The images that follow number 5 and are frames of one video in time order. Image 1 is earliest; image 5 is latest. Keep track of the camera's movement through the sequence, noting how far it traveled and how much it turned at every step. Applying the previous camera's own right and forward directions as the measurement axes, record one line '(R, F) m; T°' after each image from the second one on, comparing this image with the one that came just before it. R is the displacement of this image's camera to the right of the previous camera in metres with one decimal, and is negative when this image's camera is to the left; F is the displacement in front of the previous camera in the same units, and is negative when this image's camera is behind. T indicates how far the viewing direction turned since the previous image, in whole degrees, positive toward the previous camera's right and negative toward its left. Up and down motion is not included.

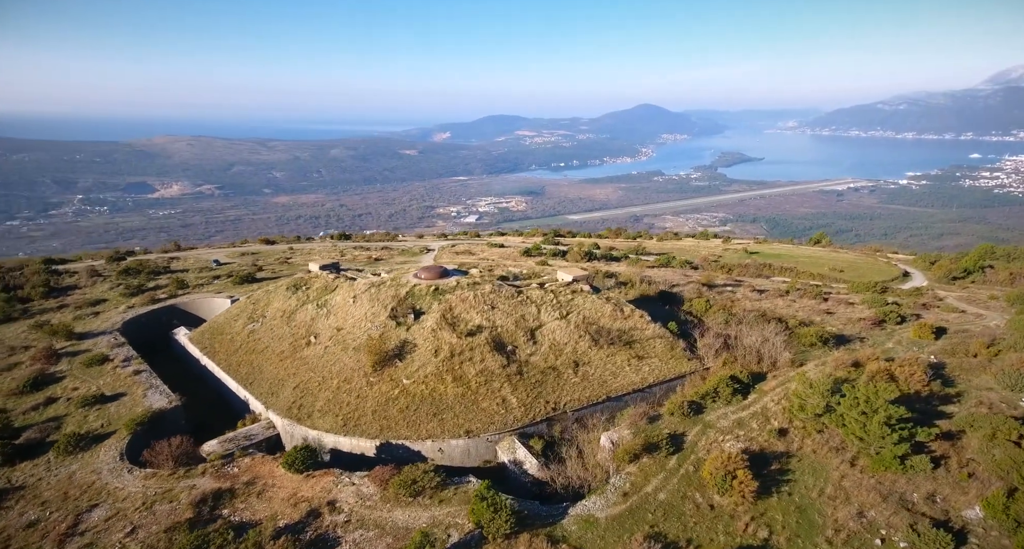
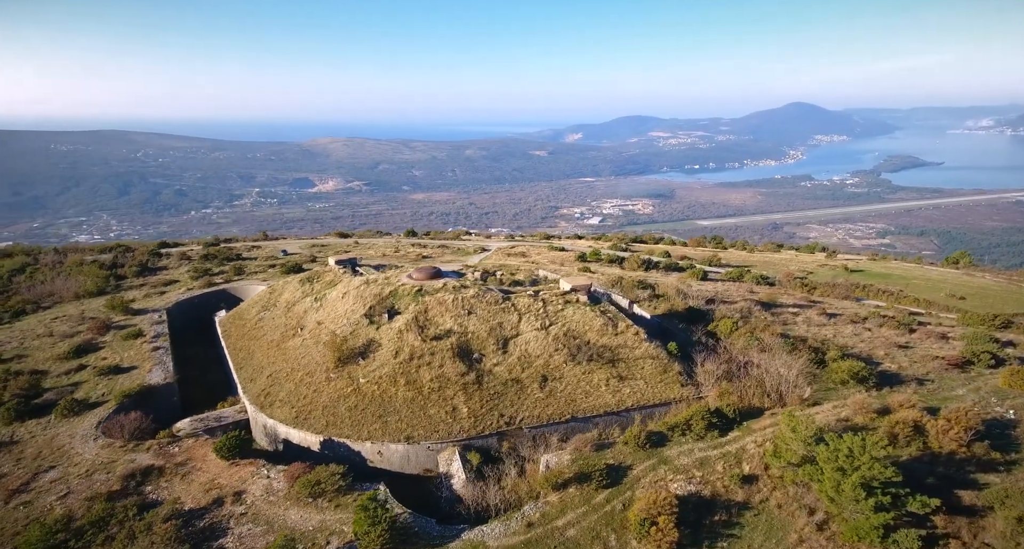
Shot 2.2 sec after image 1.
(+6.2, +1.6) m; -13°
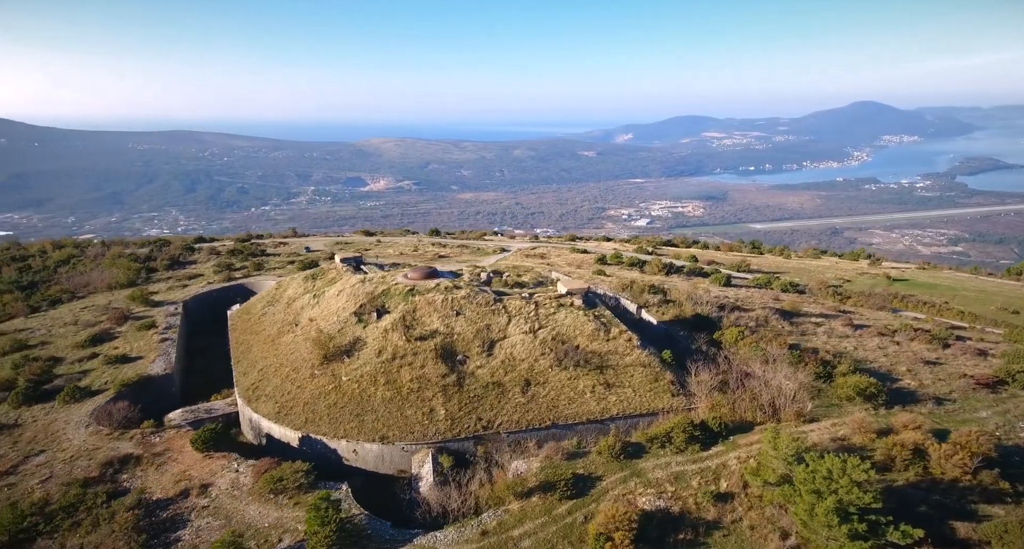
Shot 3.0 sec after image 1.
(+2.5, +0.5) m; -5°
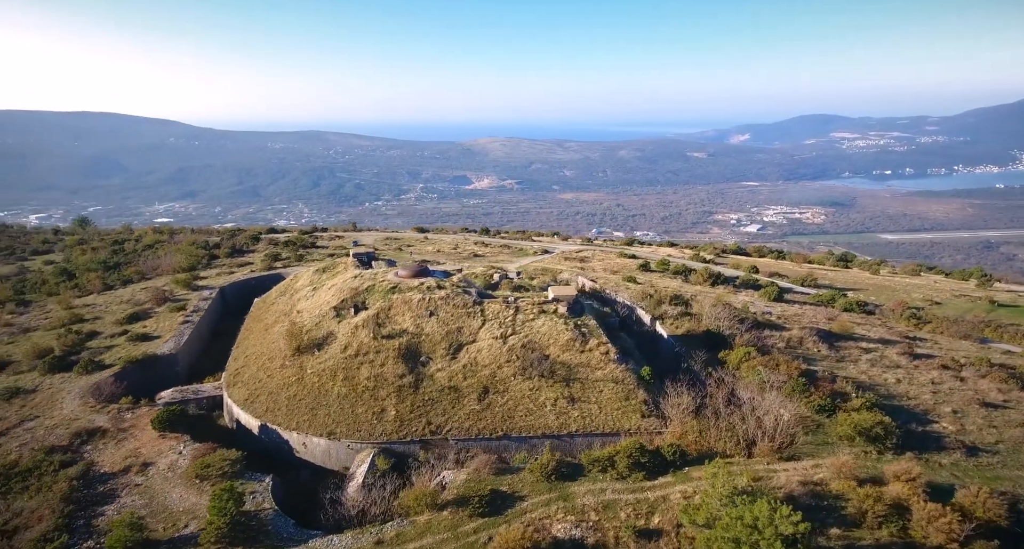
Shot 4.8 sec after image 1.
(+5.2, +1.4) m; -11°
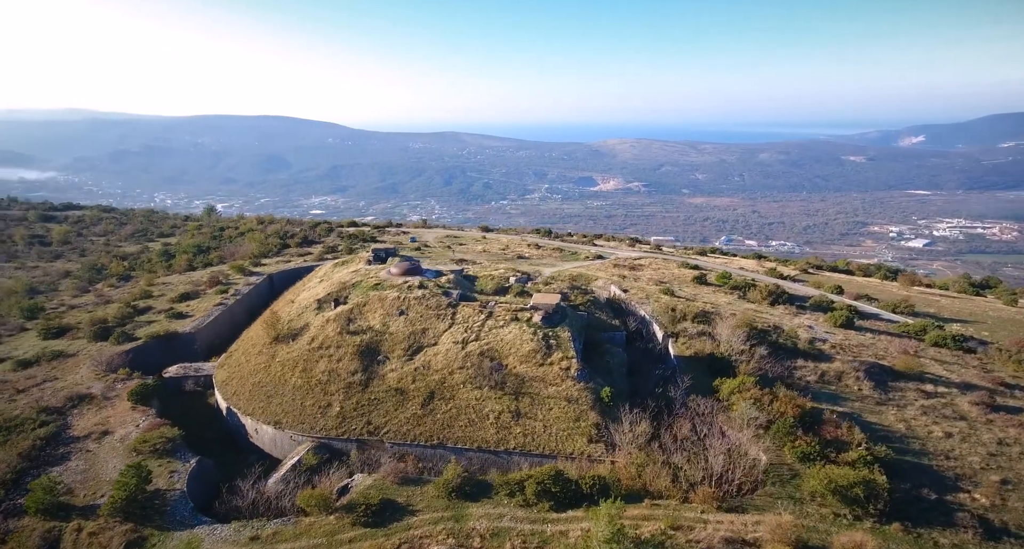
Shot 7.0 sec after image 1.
(+6.0, +2.1) m; -14°
